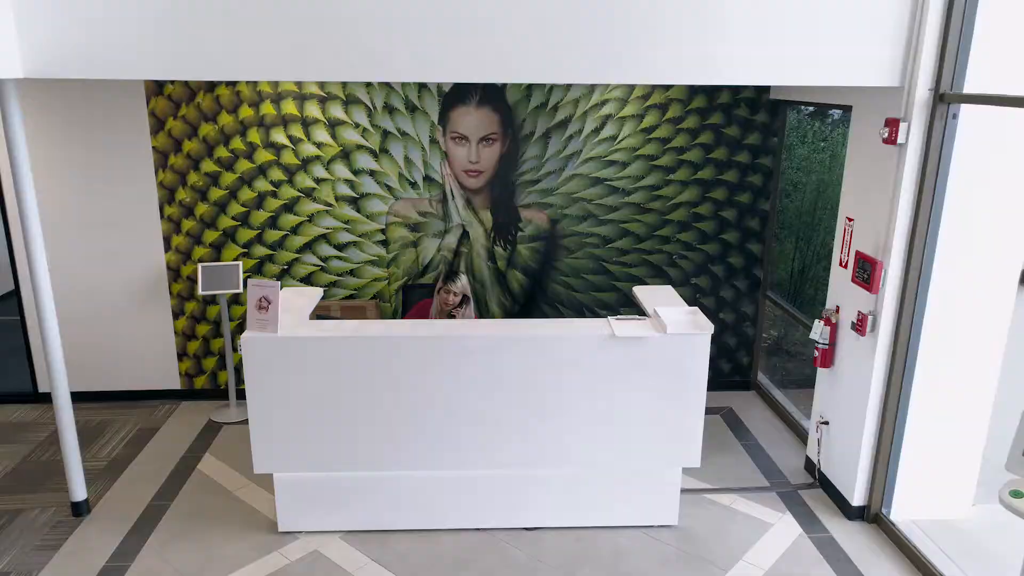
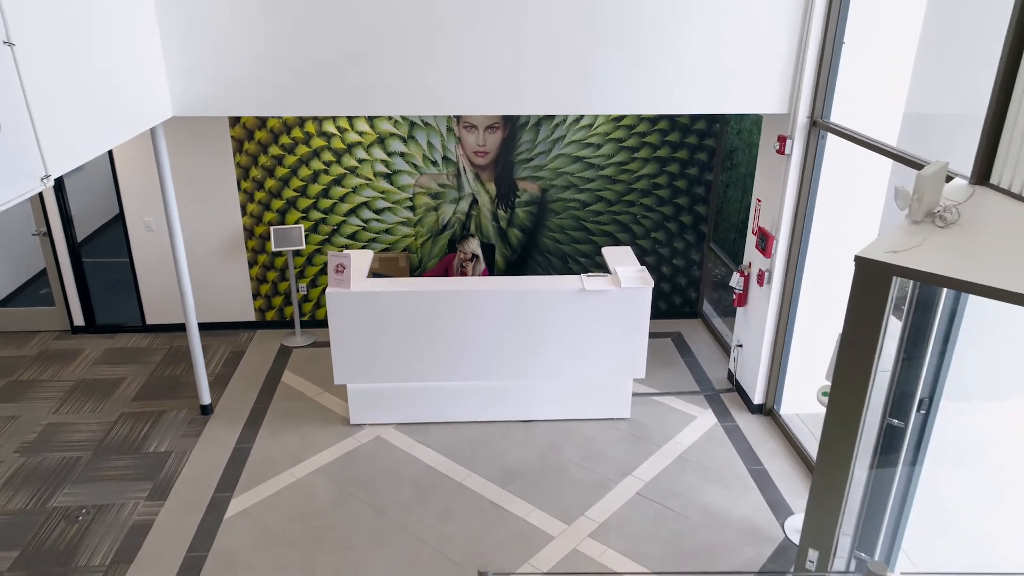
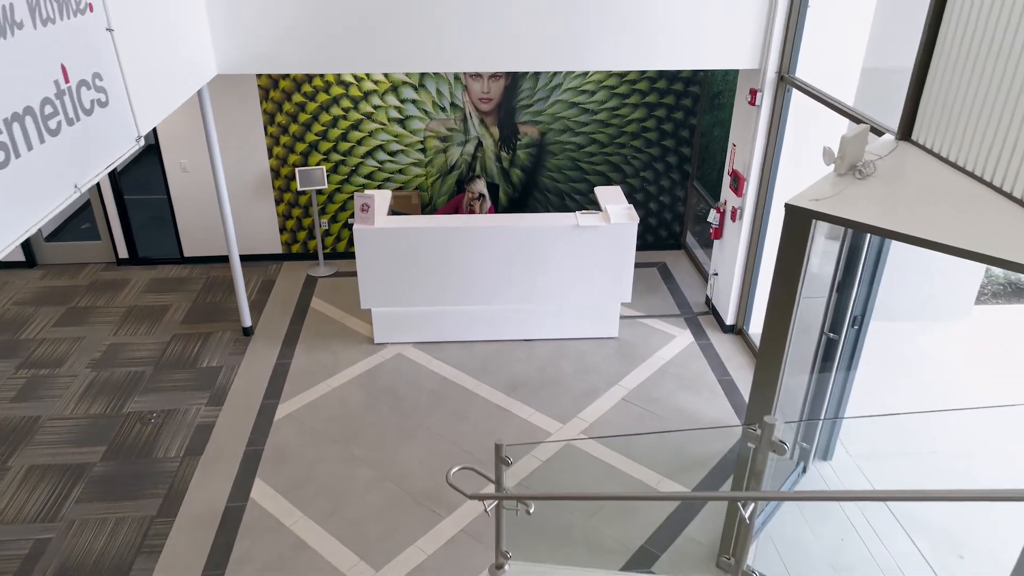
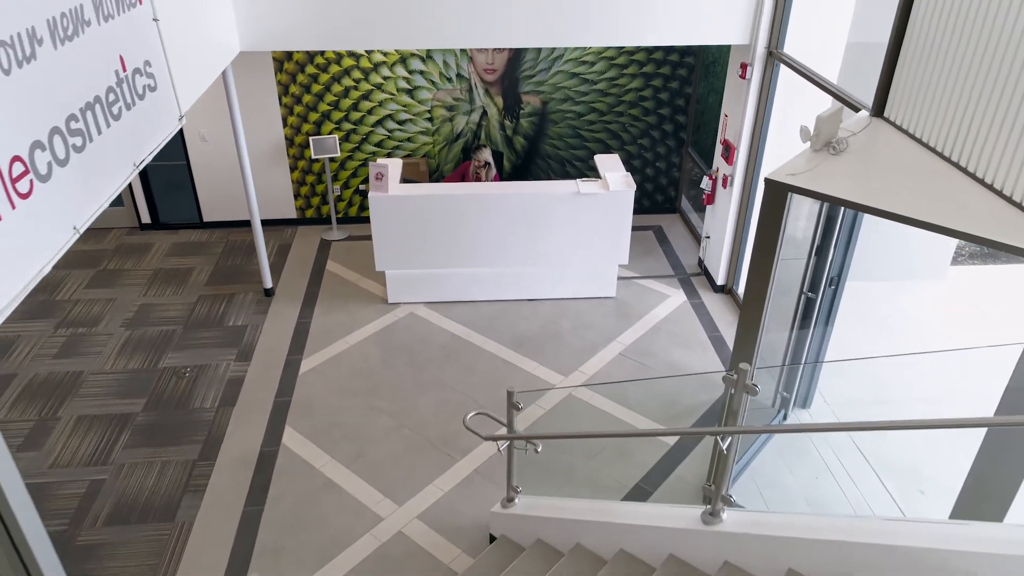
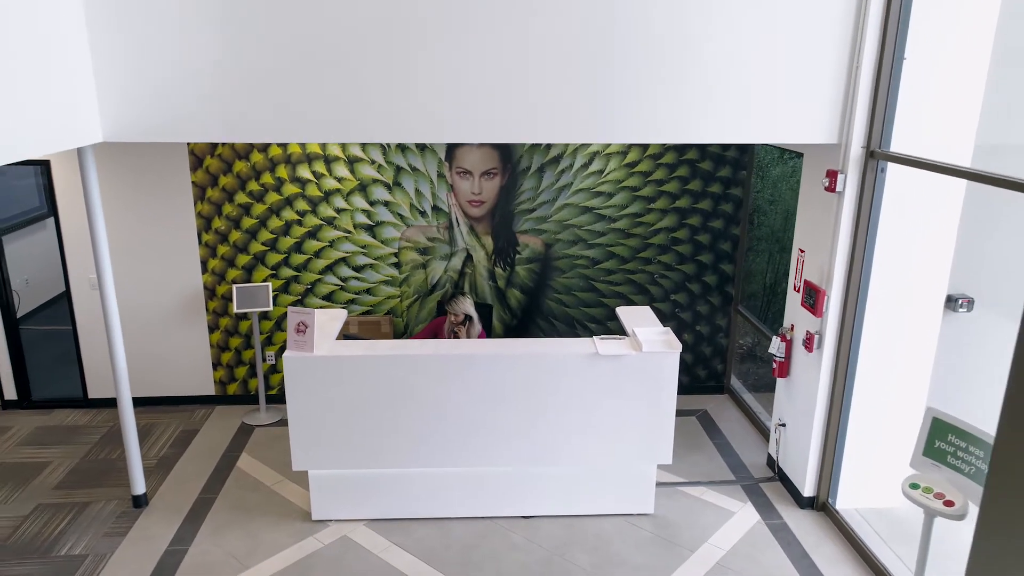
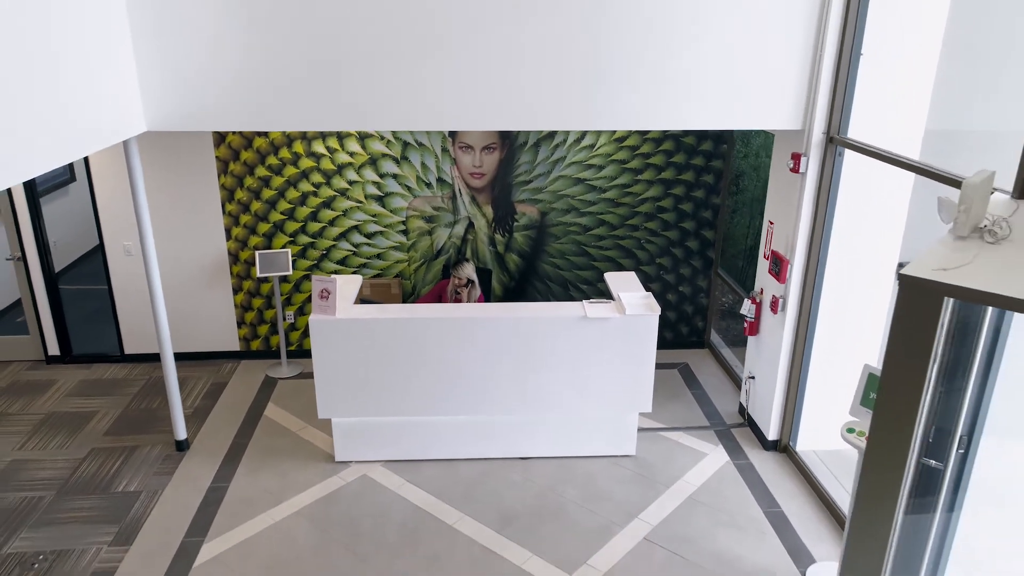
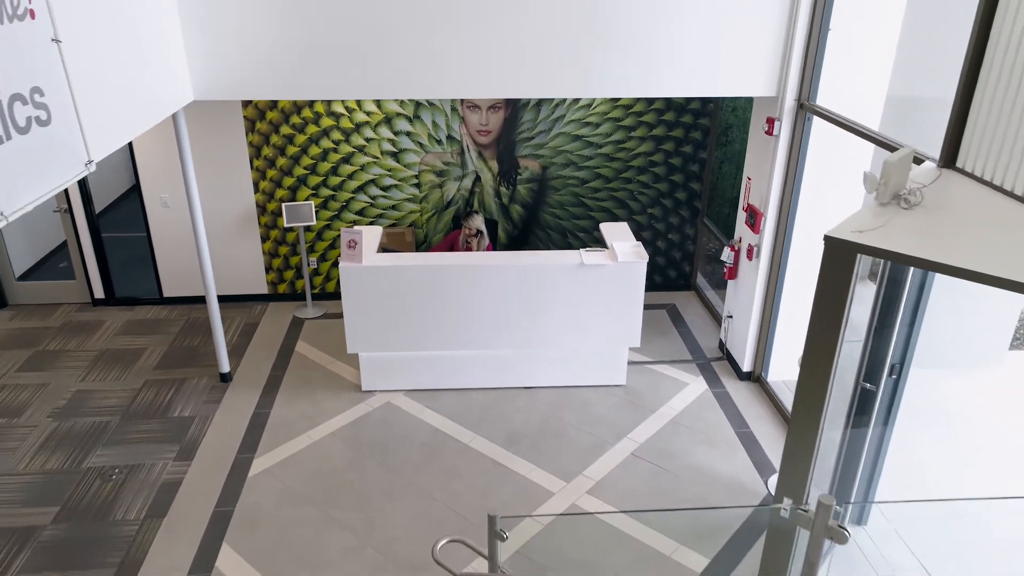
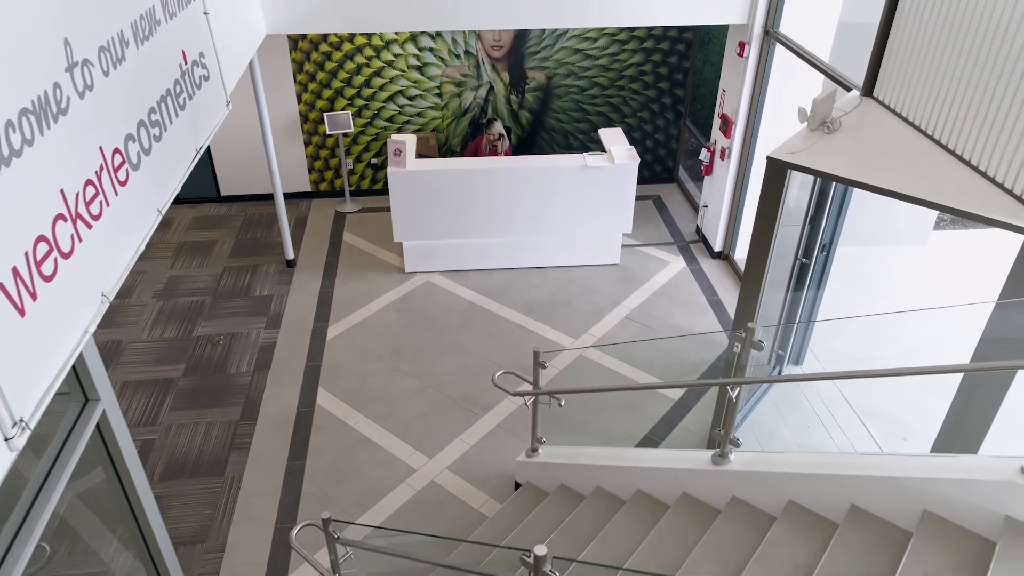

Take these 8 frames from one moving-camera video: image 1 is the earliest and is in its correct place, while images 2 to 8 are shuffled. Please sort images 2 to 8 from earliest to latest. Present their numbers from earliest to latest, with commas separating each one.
5, 6, 2, 7, 3, 4, 8
